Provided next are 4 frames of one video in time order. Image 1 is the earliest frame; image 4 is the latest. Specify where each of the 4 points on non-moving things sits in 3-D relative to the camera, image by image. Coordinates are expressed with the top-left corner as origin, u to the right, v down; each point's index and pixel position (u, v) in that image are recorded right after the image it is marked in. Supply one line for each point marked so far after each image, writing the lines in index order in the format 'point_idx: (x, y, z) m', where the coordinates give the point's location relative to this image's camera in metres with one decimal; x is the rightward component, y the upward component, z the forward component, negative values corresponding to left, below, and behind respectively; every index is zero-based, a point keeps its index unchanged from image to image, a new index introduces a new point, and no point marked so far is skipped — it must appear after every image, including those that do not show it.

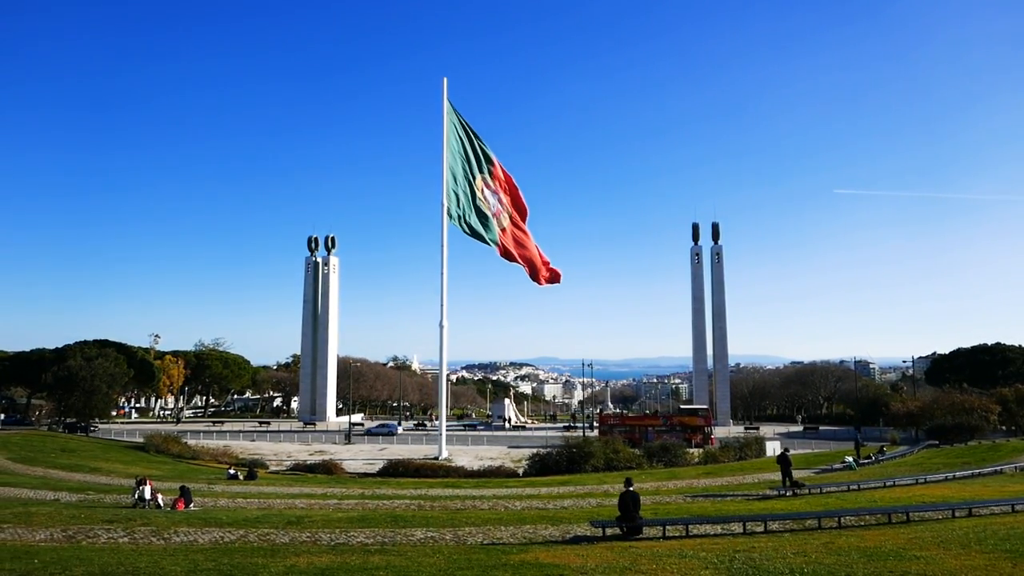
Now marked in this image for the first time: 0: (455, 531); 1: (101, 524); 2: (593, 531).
0: (-1.1, -4.8, +14.5) m
1: (-8.6, -5.0, +15.6) m
2: (+1.7, -4.7, +14.5) m
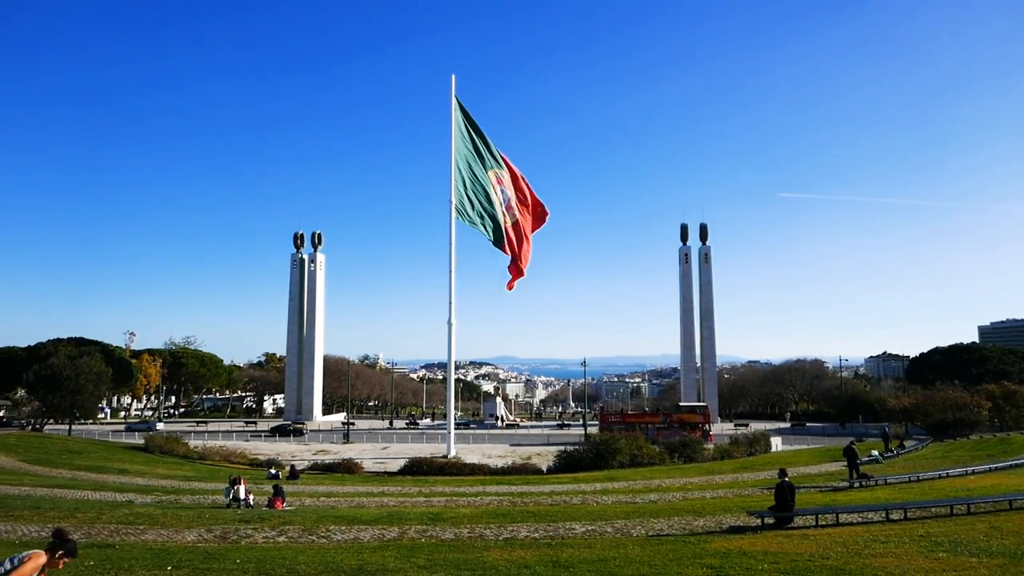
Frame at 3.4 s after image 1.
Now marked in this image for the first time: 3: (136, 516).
0: (+2.0, -4.7, +14.8) m
1: (-5.6, -4.9, +15.2) m
2: (+4.7, -4.7, +15.0) m
3: (-8.3, -5.0, +16.3) m
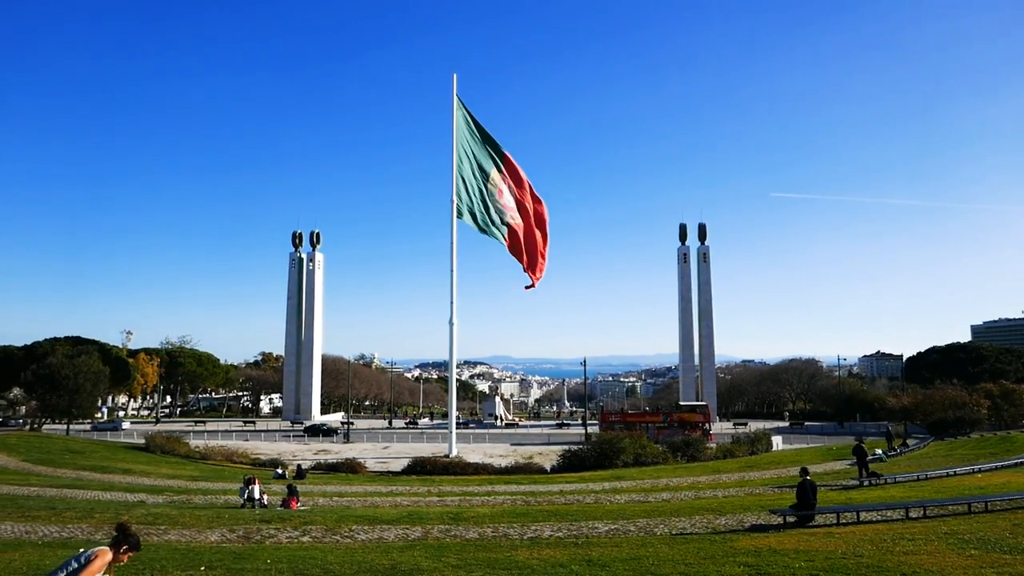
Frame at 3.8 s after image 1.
0: (+2.4, -4.7, +14.8) m
1: (-5.2, -4.8, +15.2) m
2: (+5.2, -4.7, +15.0) m
3: (-7.8, -5.0, +16.3) m
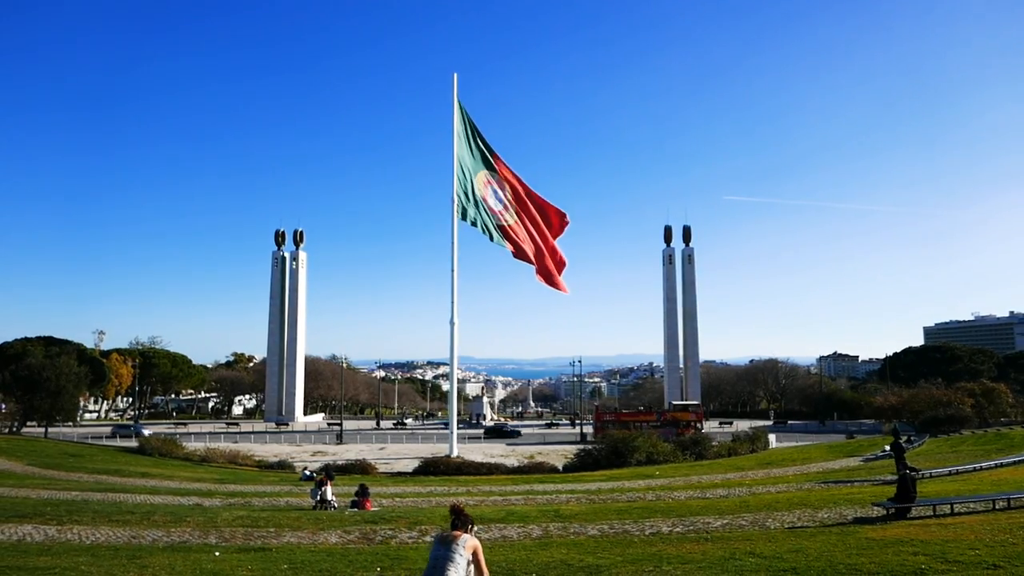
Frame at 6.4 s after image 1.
0: (+4.7, -4.7, +15.1) m
1: (-2.9, -4.8, +15.0) m
2: (+7.4, -4.7, +15.6) m
3: (-5.7, -5.0, +15.9) m
